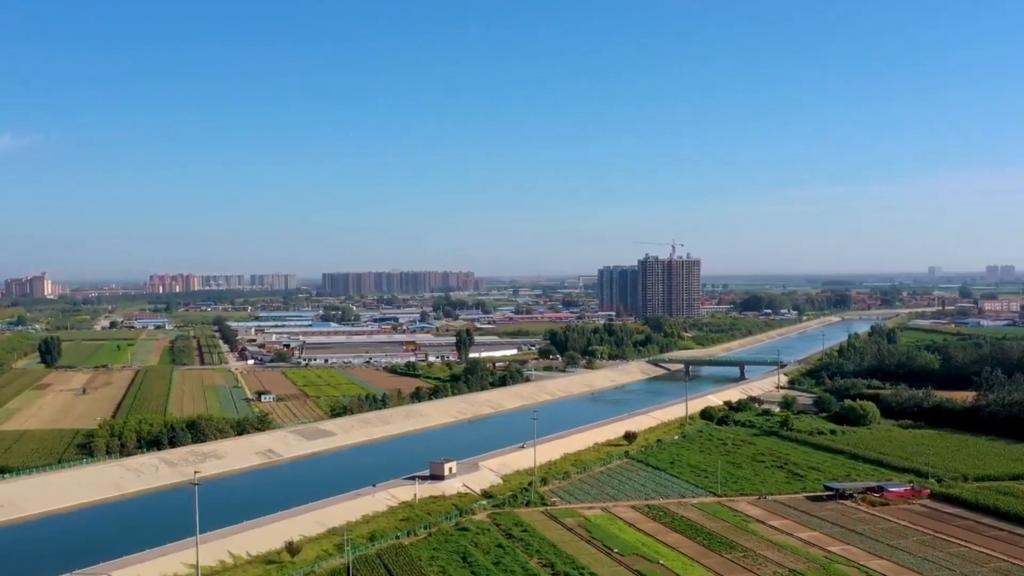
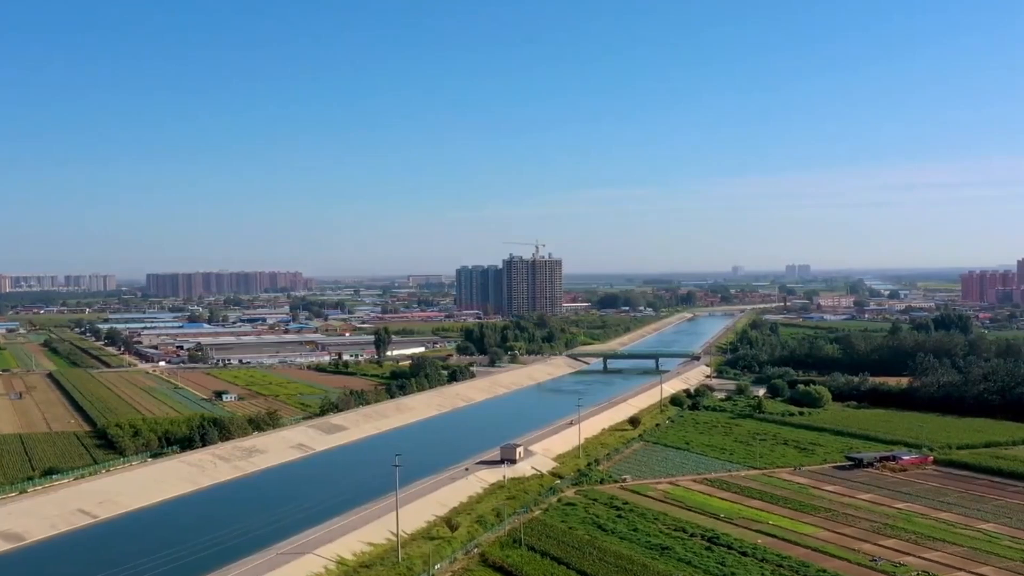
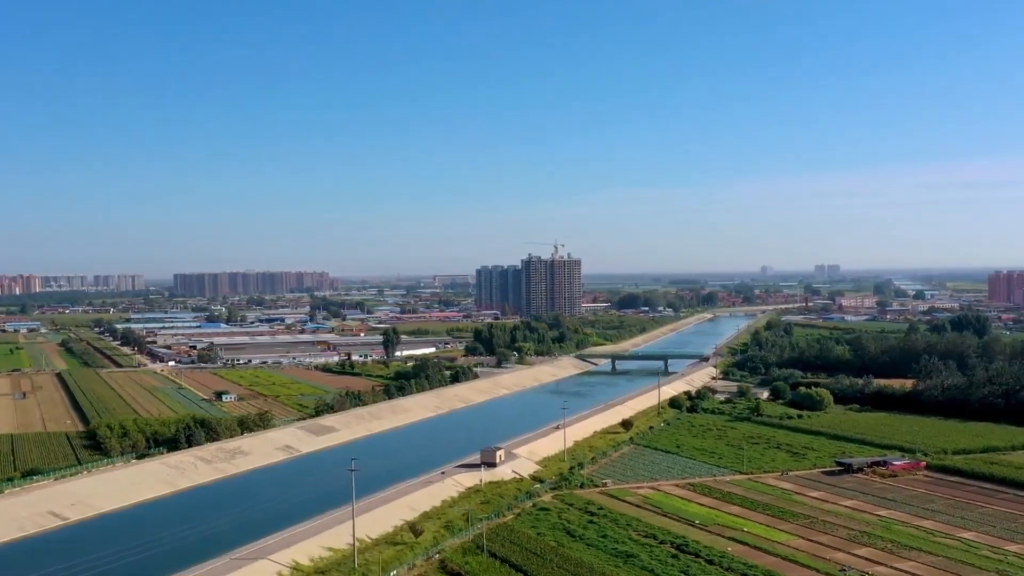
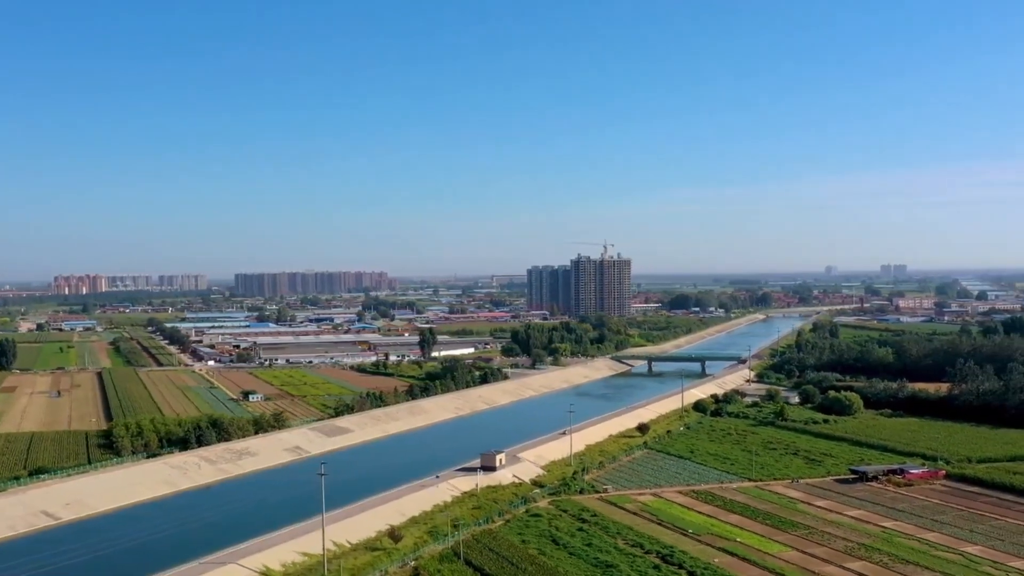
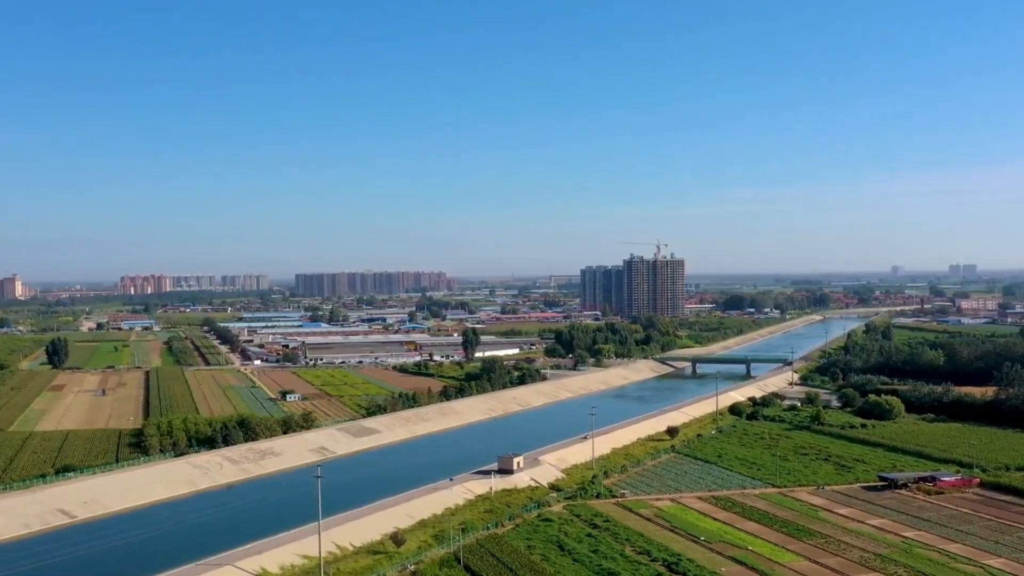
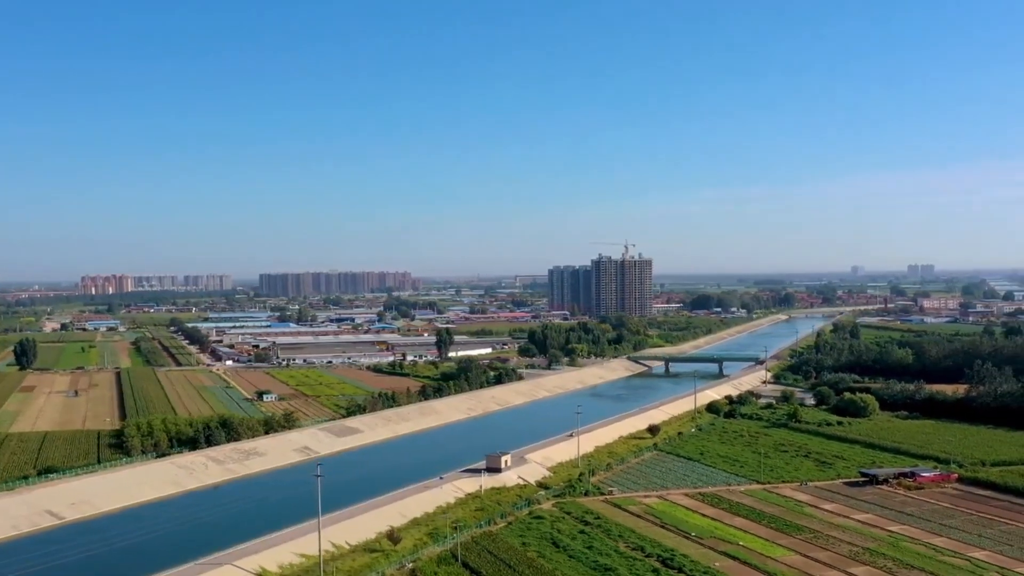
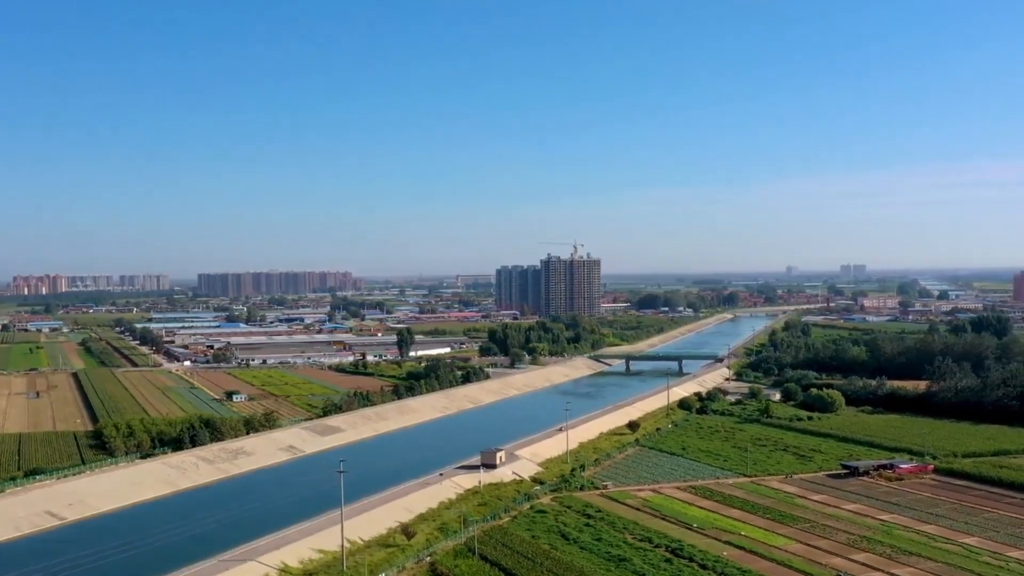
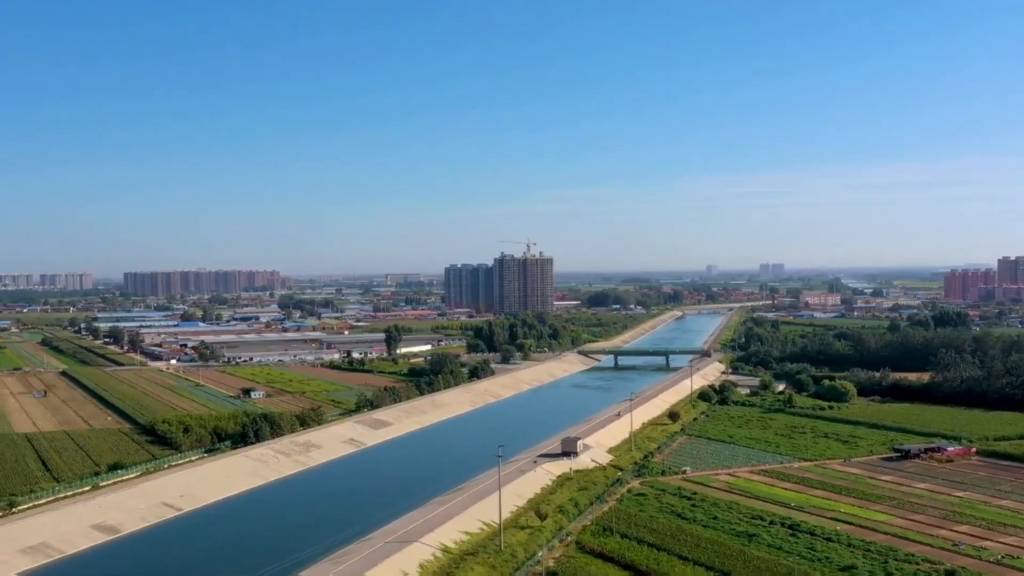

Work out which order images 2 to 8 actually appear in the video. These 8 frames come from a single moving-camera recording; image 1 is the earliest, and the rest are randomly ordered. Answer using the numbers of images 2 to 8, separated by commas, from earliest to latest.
5, 6, 4, 7, 3, 2, 8
